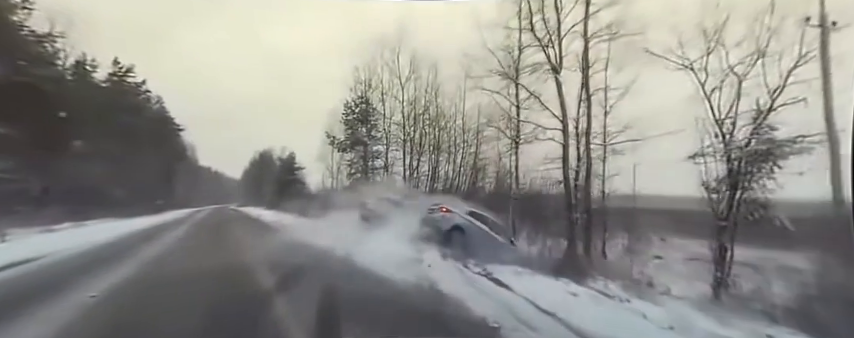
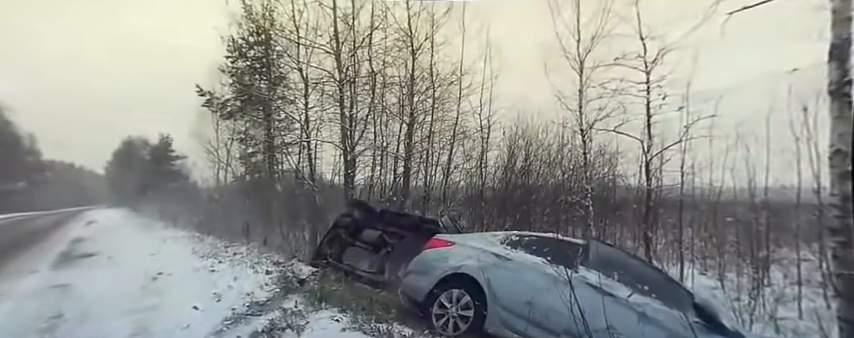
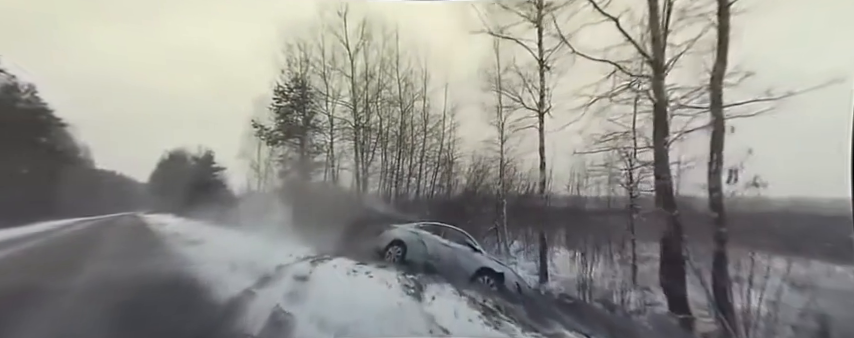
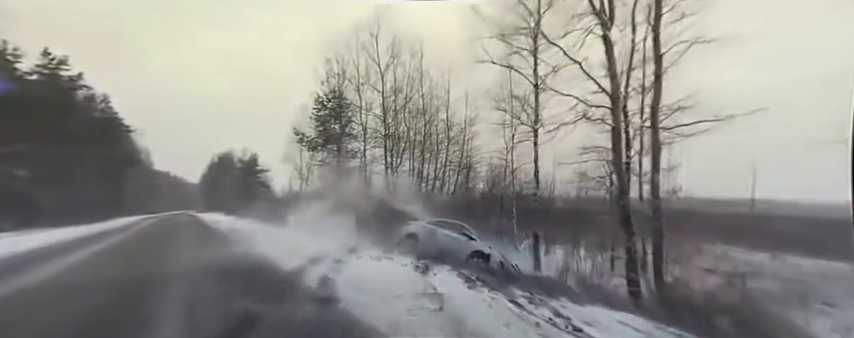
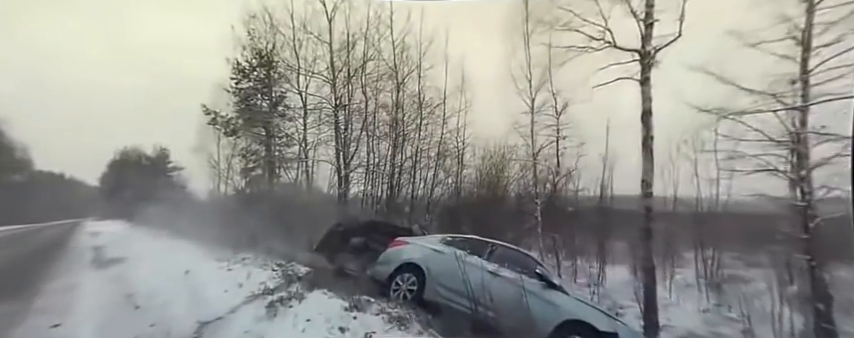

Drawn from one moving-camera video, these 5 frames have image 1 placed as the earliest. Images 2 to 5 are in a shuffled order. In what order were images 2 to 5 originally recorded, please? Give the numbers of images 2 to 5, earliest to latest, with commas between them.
4, 3, 5, 2
